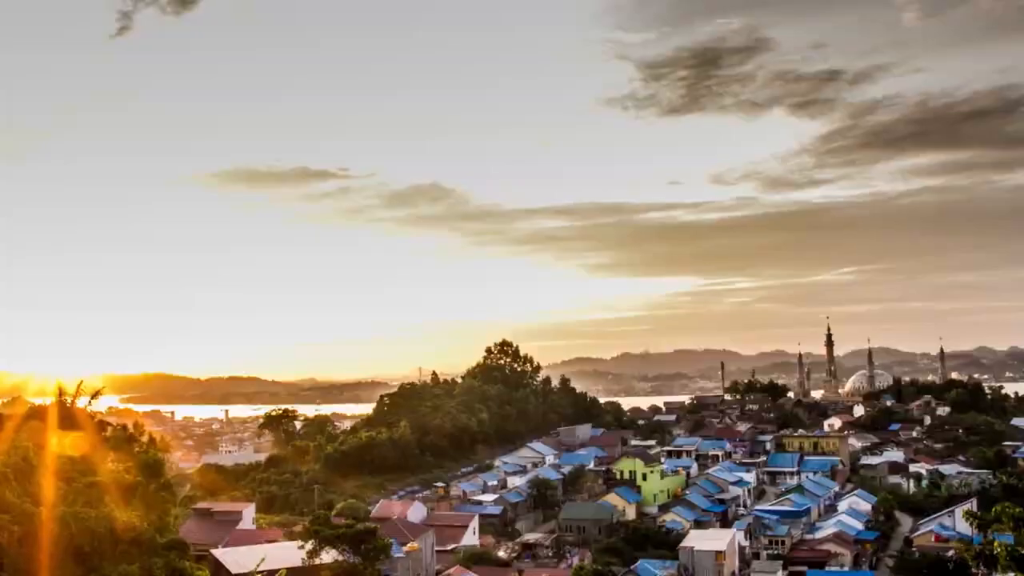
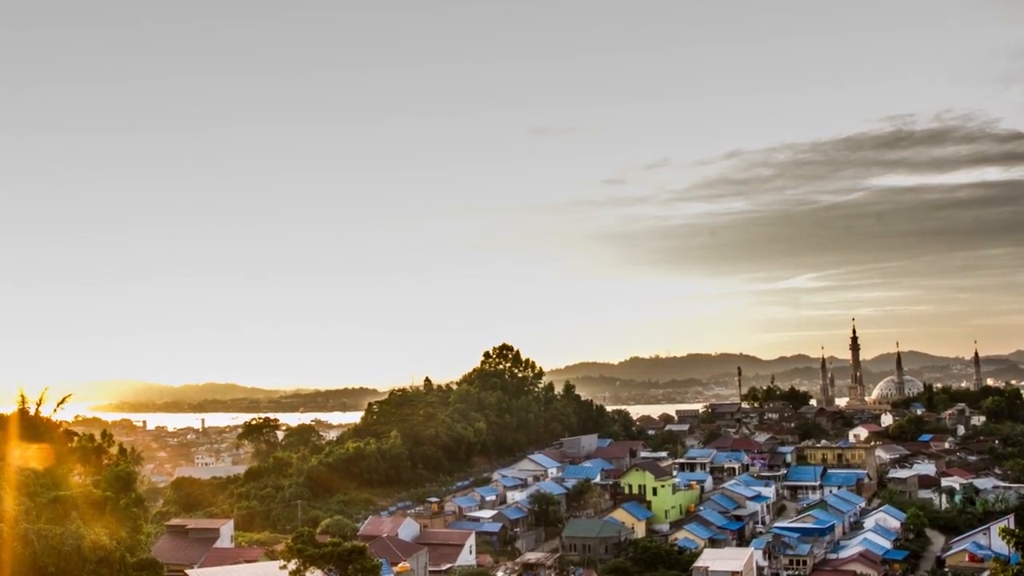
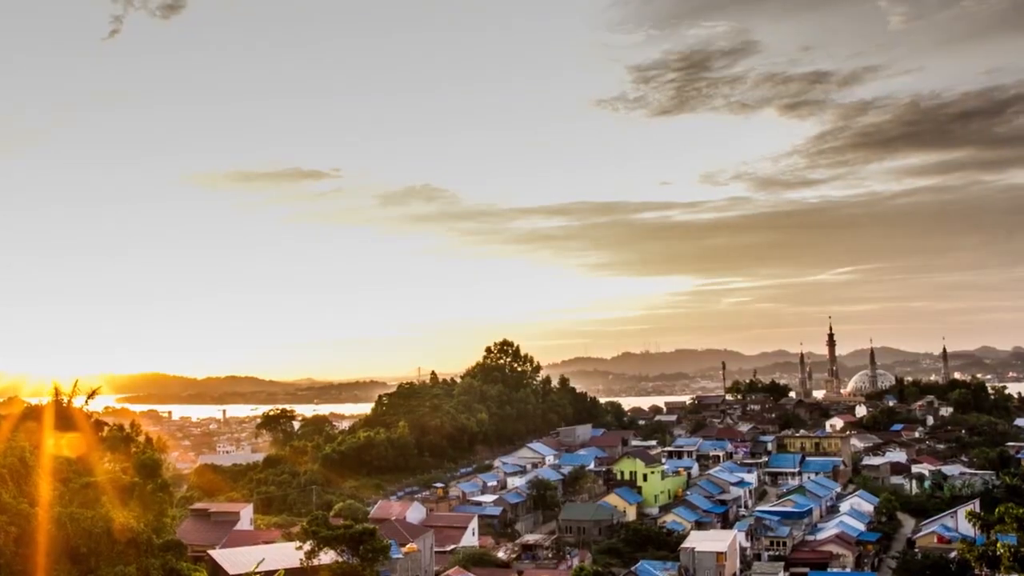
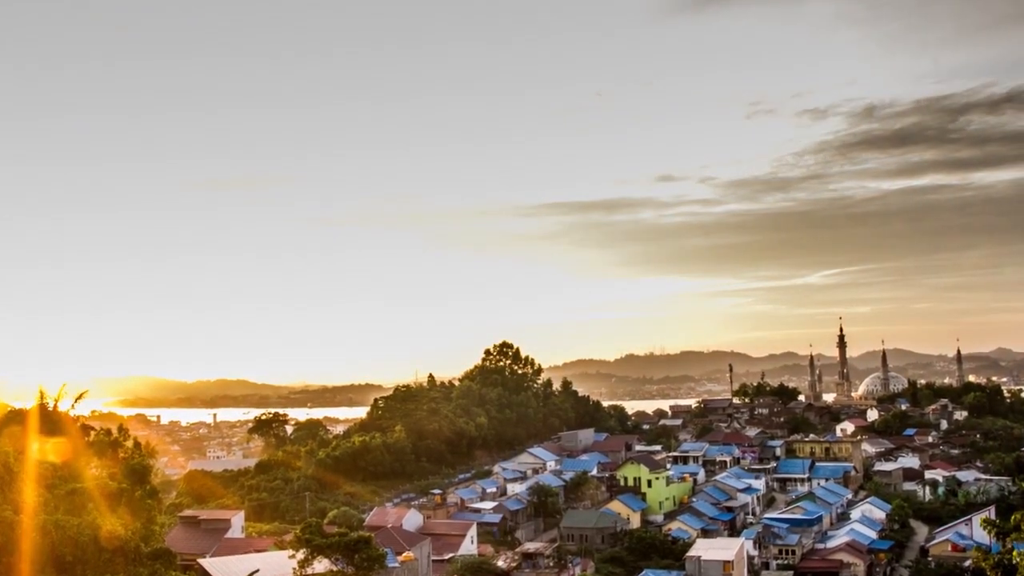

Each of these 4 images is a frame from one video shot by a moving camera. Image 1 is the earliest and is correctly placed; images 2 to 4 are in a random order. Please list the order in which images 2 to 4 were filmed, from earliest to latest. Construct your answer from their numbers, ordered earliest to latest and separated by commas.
3, 4, 2
